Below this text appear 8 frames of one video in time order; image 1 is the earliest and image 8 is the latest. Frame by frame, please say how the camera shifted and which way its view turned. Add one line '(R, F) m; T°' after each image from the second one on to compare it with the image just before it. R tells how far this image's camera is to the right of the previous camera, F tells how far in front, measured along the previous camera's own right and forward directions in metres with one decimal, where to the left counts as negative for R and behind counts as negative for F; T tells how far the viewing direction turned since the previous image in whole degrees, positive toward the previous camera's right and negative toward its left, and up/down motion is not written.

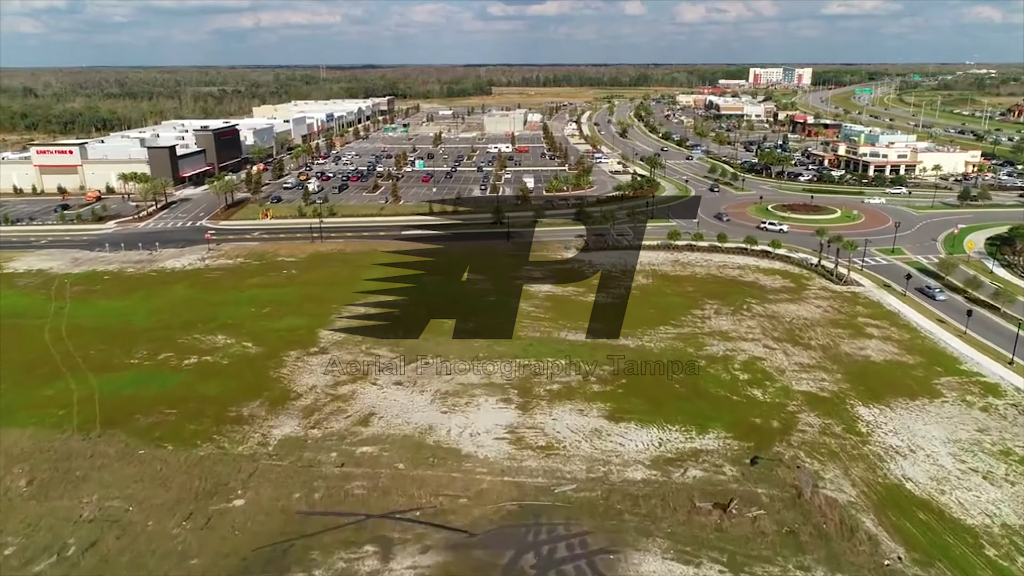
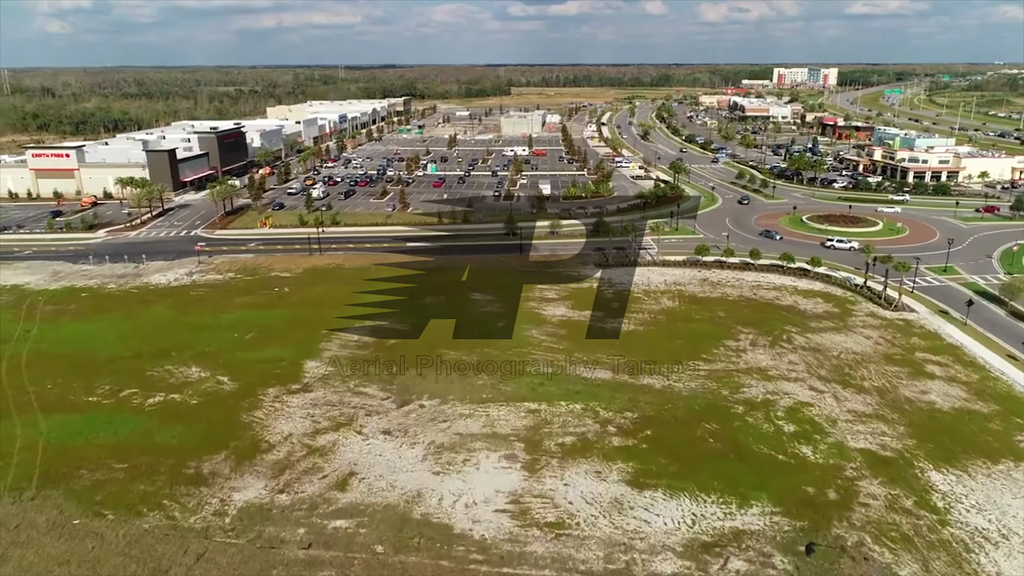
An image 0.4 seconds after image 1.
(+0.4, +4.2) m; -1°
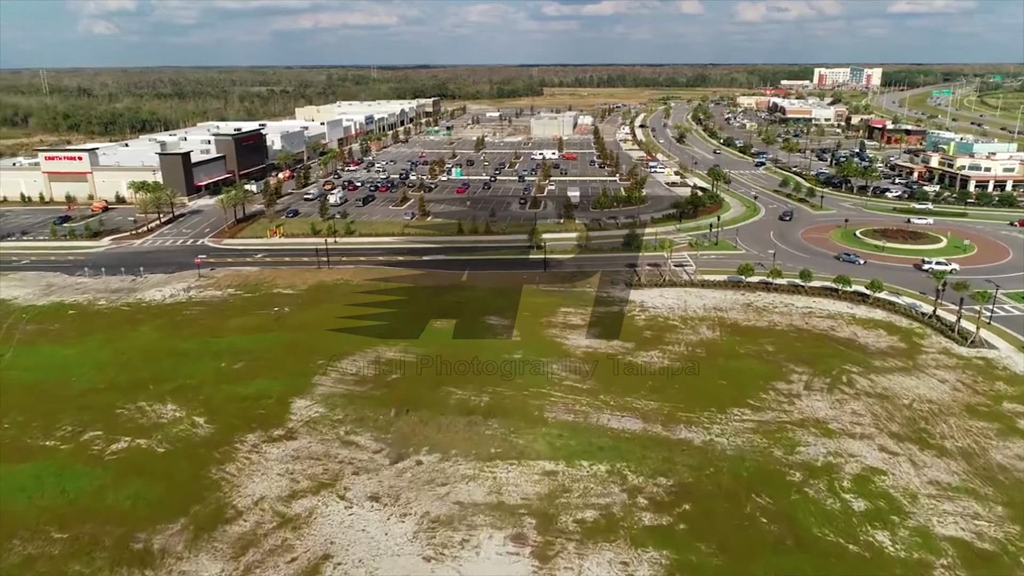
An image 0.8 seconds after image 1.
(+0.6, +4.2) m; -3°
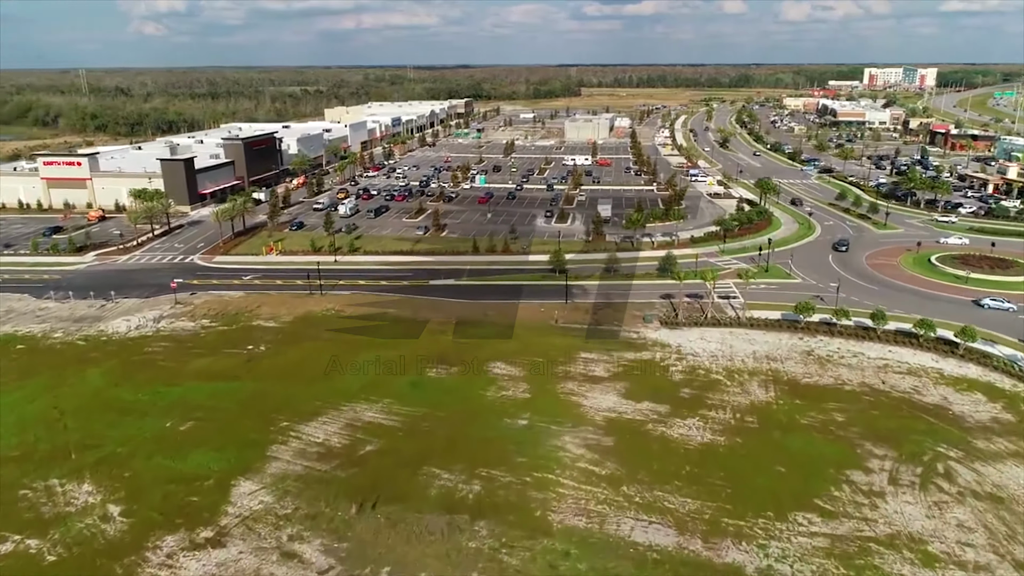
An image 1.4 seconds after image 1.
(+1.2, +6.3) m; -3°
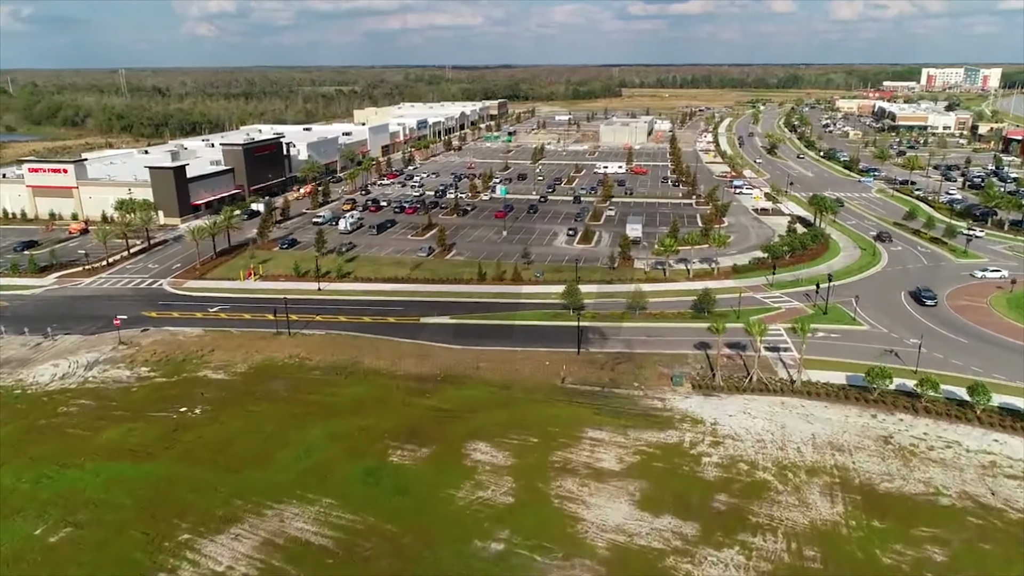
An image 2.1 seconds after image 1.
(+1.8, +7.2) m; -3°
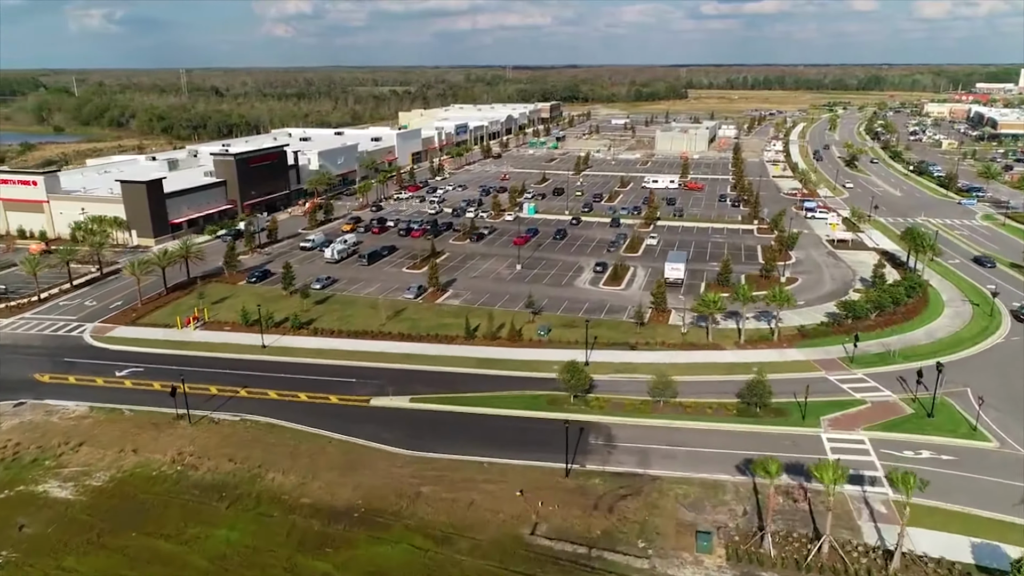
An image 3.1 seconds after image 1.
(+3.3, +10.1) m; -5°
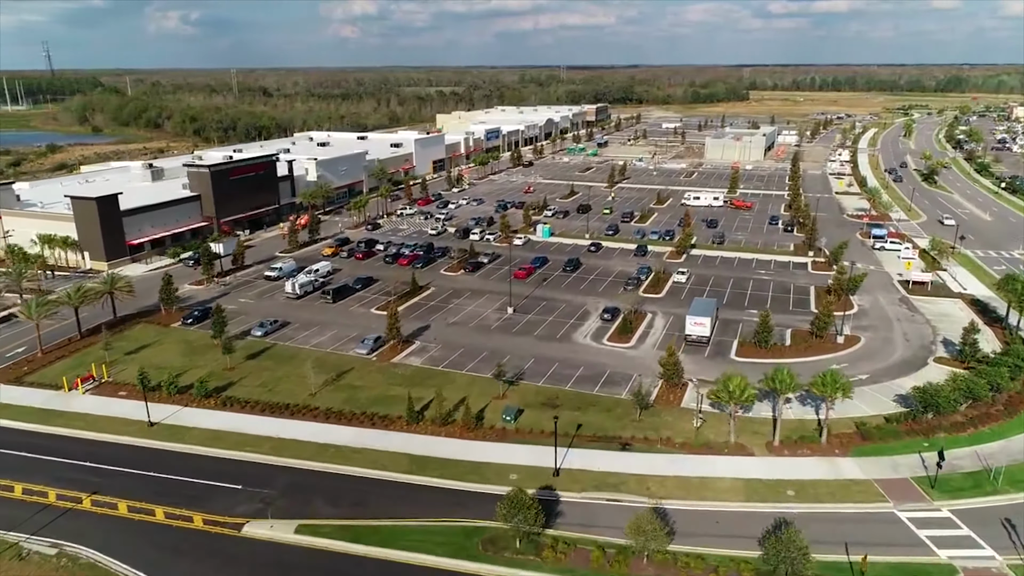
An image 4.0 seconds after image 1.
(+3.7, +8.8) m; -5°
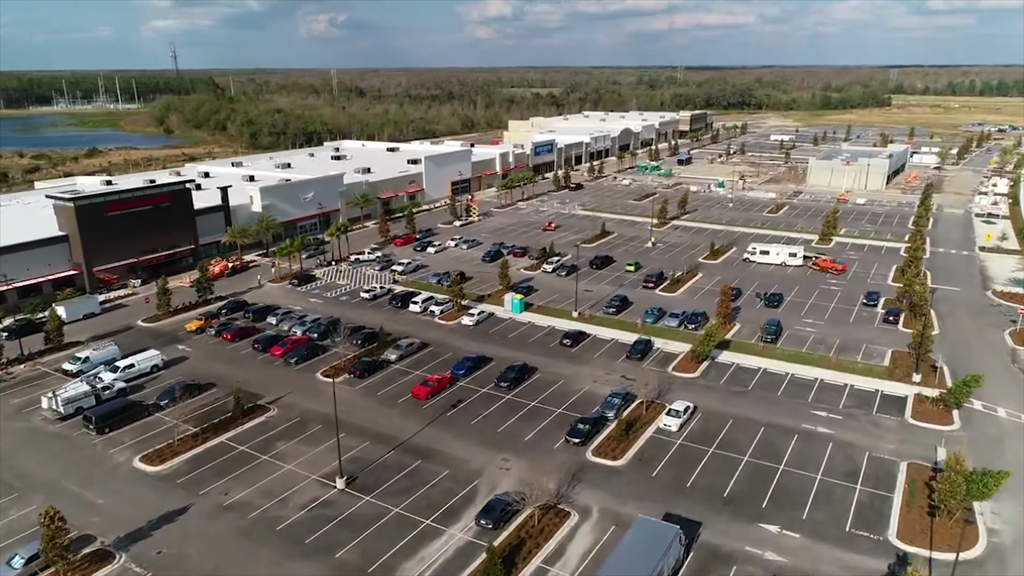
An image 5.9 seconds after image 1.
(+9.2, +17.8) m; -10°
